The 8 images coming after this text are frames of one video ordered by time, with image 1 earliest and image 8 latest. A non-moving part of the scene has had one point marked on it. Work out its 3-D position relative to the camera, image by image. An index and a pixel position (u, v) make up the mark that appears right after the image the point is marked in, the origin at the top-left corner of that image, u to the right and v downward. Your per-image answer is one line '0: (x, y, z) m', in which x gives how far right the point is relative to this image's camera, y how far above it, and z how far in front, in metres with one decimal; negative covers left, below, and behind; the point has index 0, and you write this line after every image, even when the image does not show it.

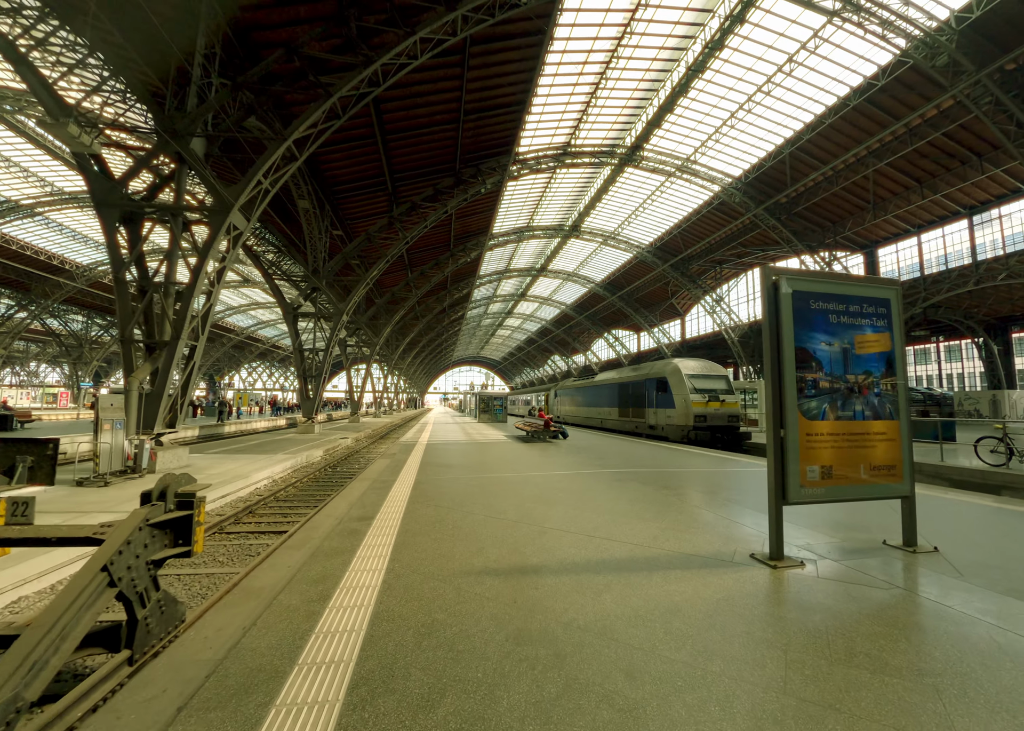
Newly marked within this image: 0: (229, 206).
0: (-5.8, +3.3, +9.3) m
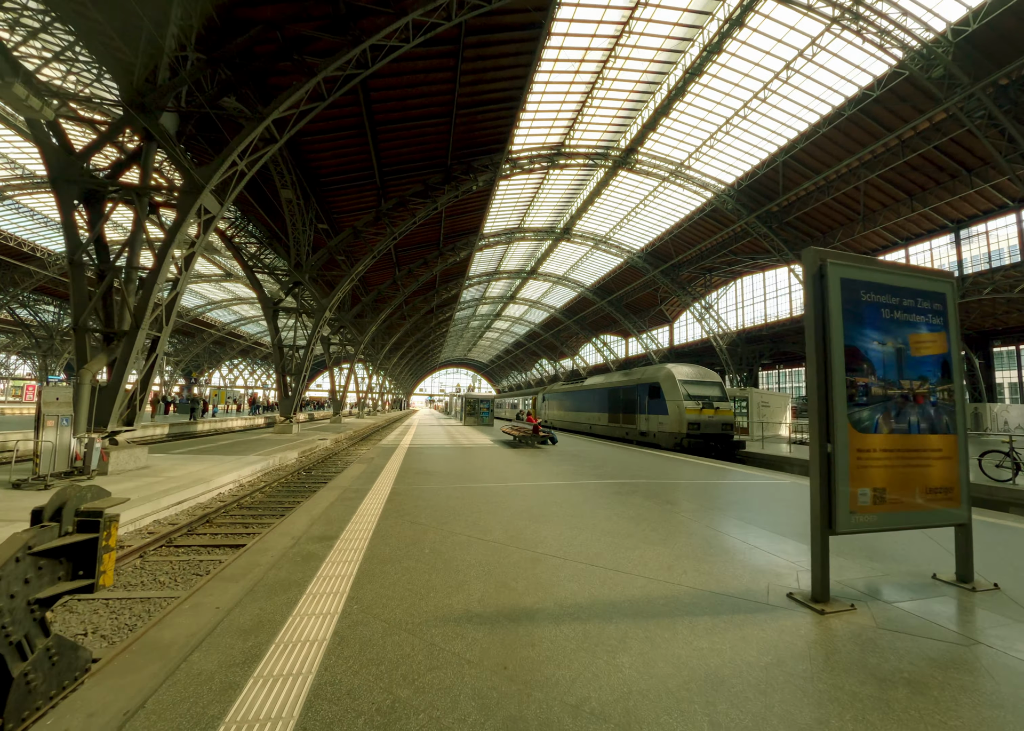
0: (-5.9, +3.4, +8.7) m
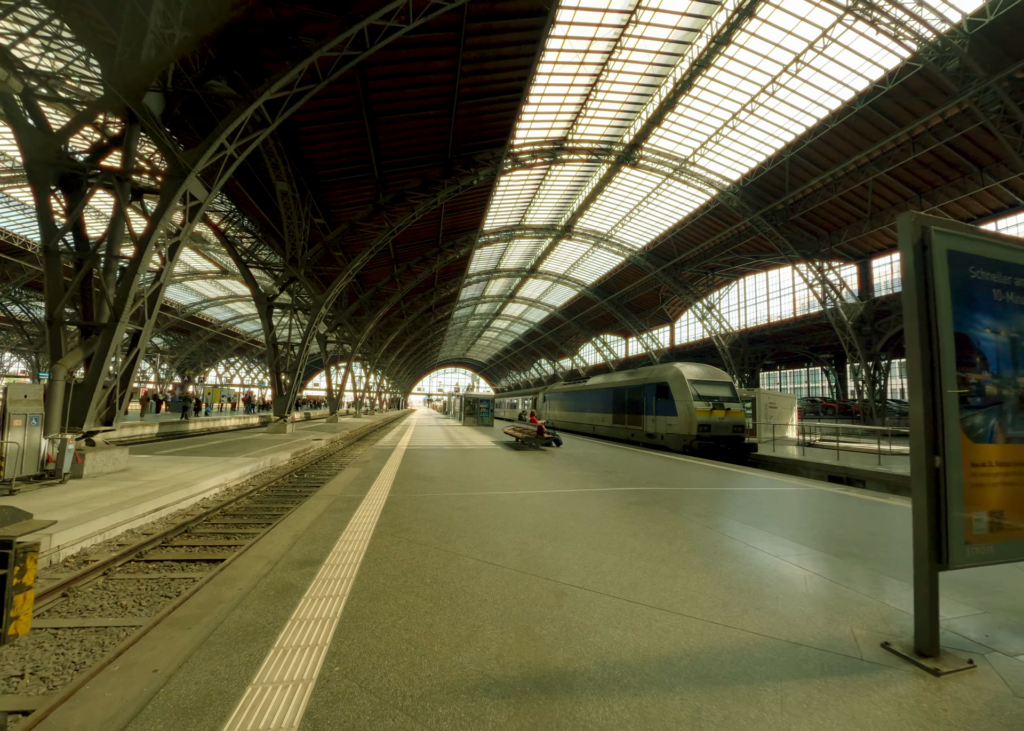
0: (-5.8, +3.5, +8.2) m
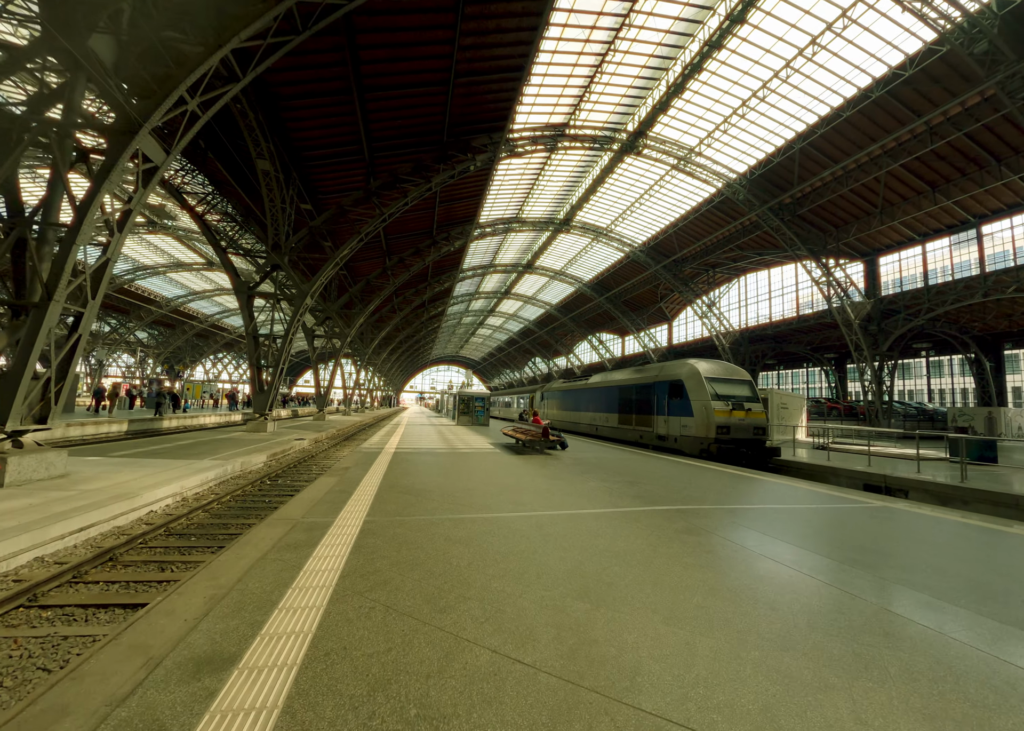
0: (-5.7, +3.6, +7.0) m
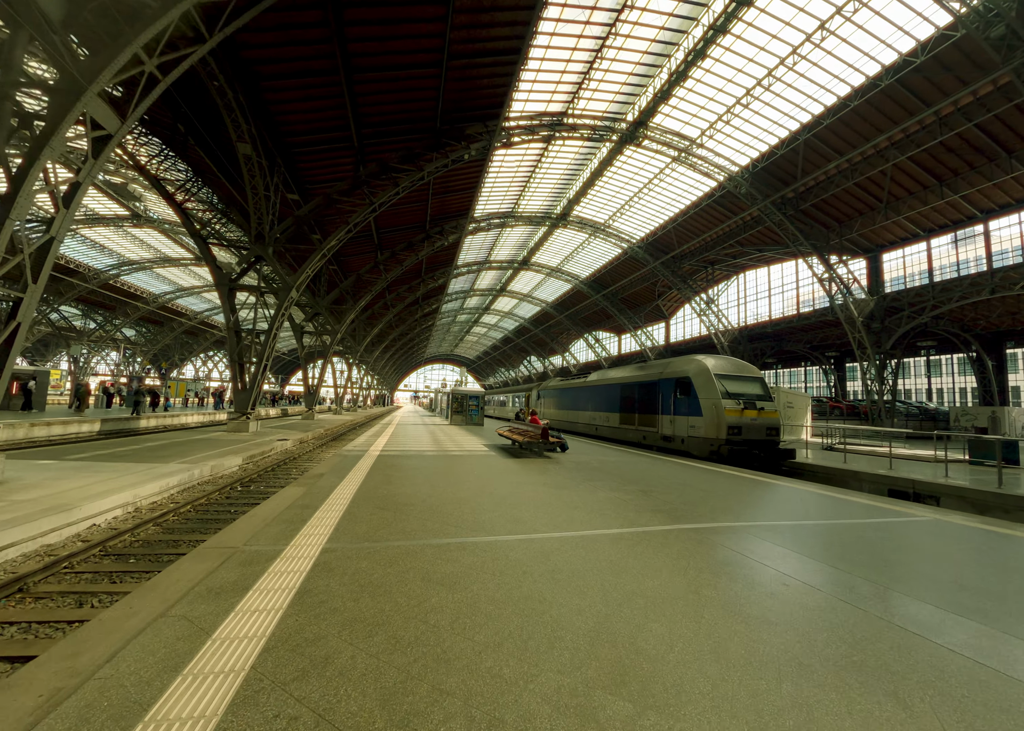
0: (-5.8, +3.7, +6.2) m
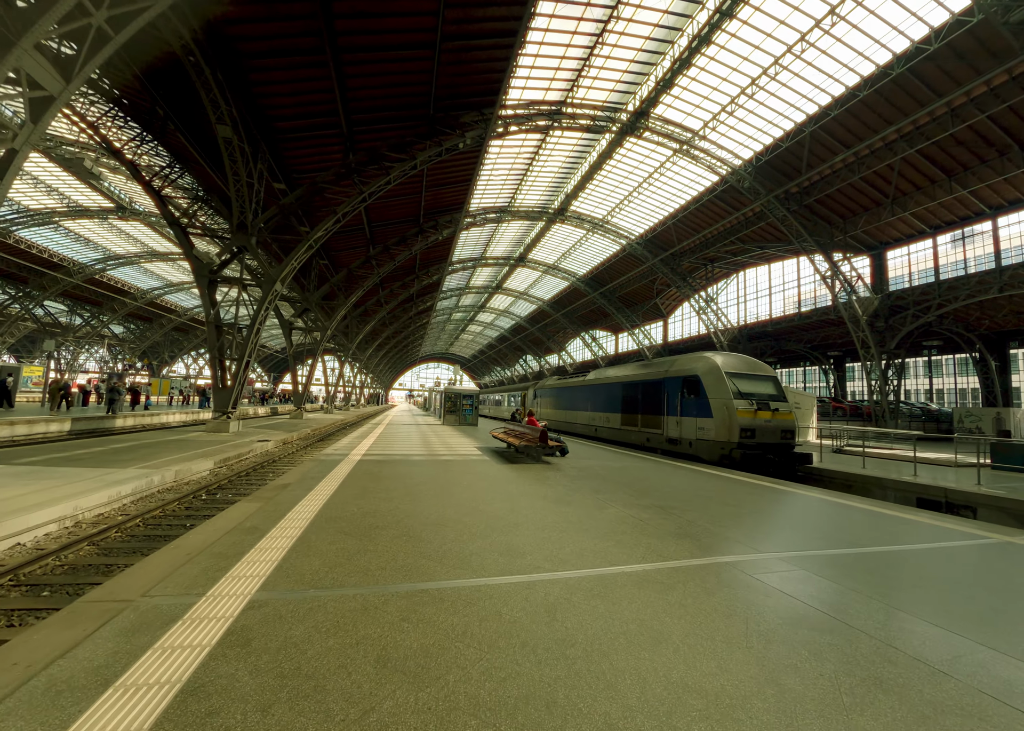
0: (-5.8, +3.8, +5.3) m
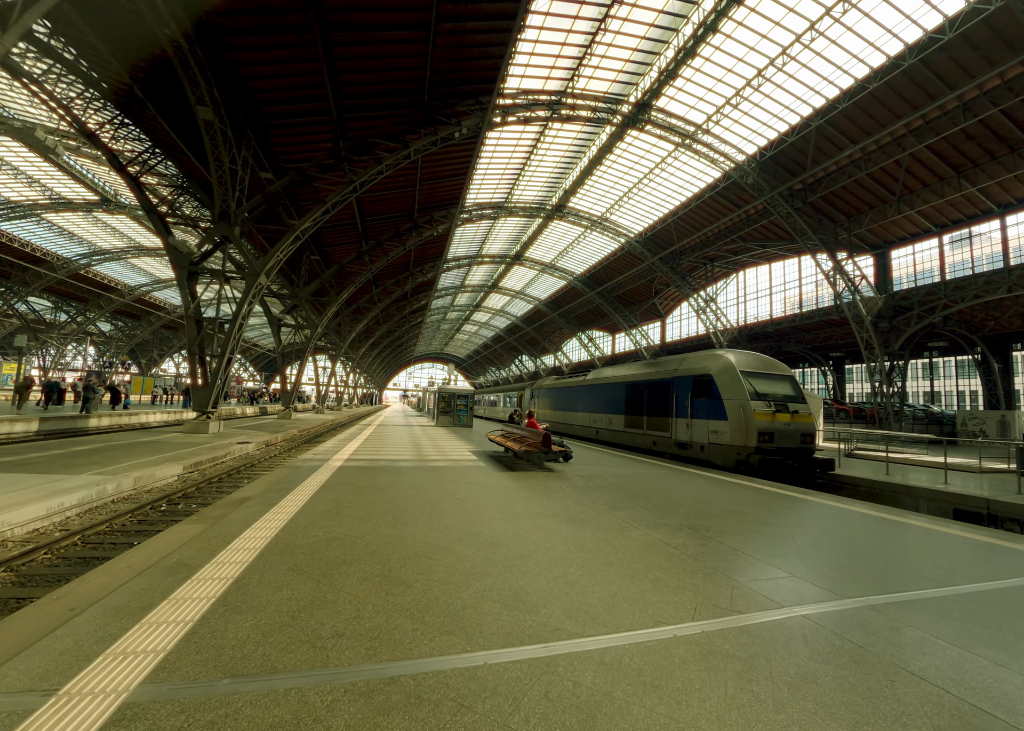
0: (-5.8, +3.9, +4.6) m
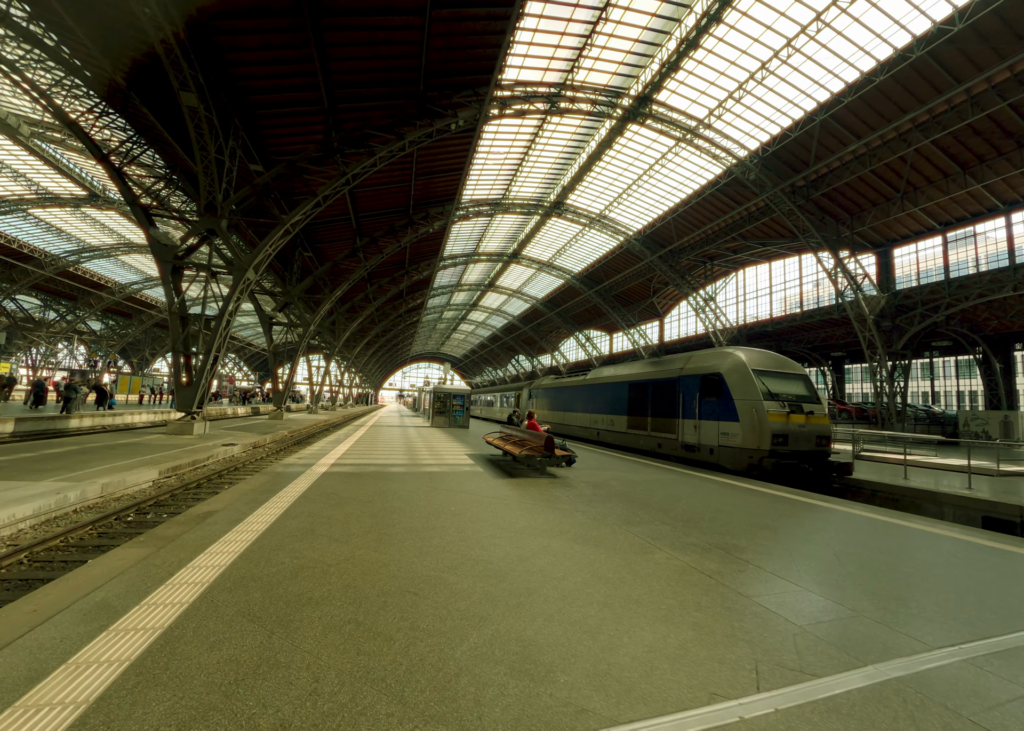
0: (-5.7, +3.9, +4.0) m
